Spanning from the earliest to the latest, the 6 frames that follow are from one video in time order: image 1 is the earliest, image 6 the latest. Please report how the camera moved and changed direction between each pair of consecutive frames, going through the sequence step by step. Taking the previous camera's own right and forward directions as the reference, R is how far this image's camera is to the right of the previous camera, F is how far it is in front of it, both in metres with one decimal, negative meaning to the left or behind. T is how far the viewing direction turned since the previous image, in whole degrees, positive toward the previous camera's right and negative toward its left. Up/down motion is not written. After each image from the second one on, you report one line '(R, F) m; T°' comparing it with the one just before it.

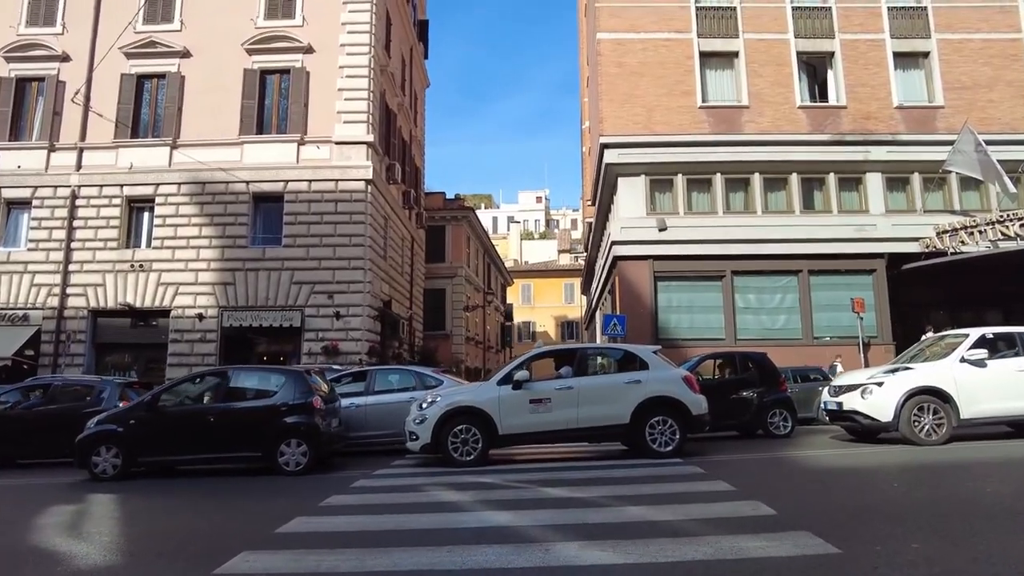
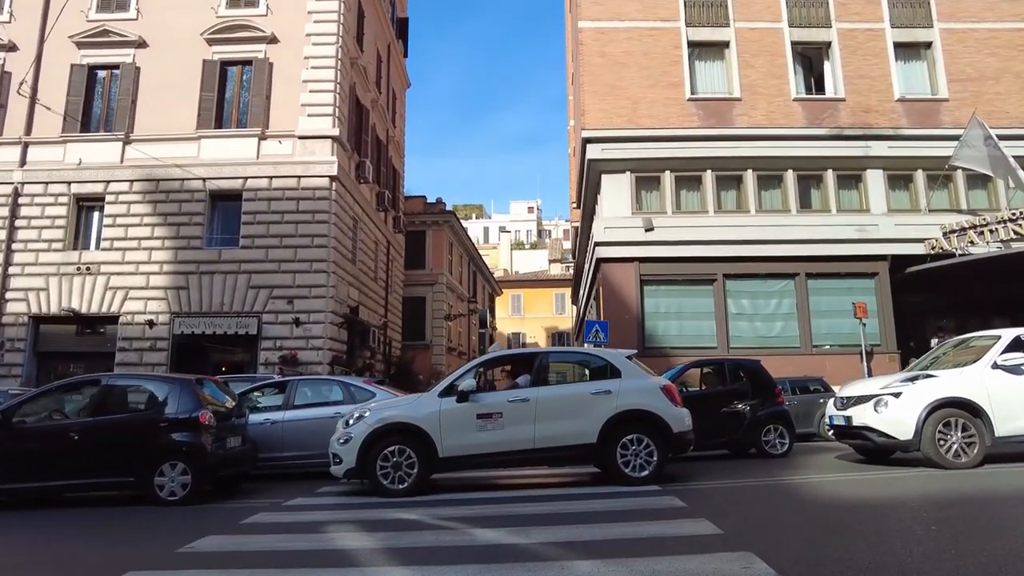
(+0.6, +1.5) m; 0°
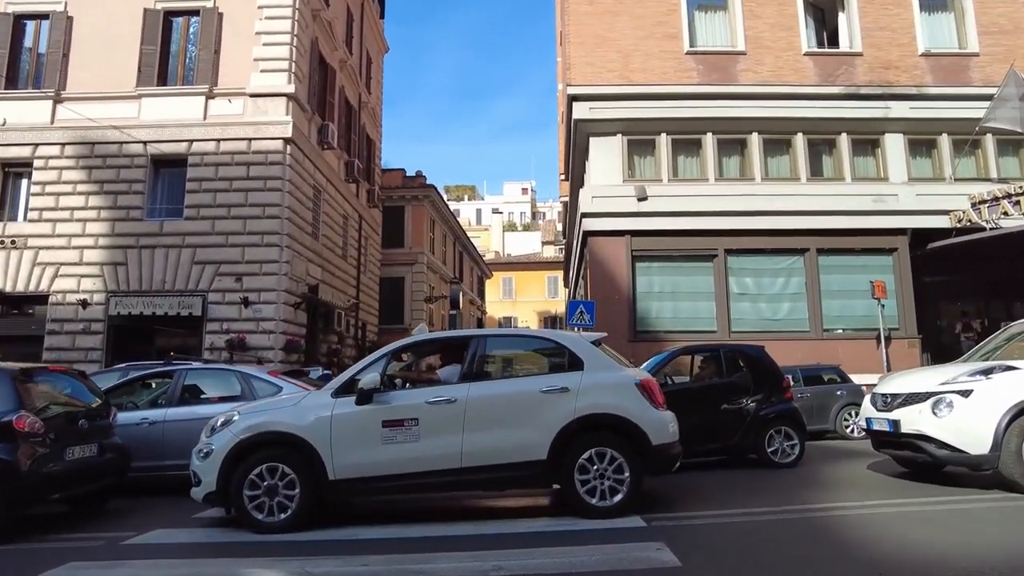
(+0.5, +2.0) m; 0°
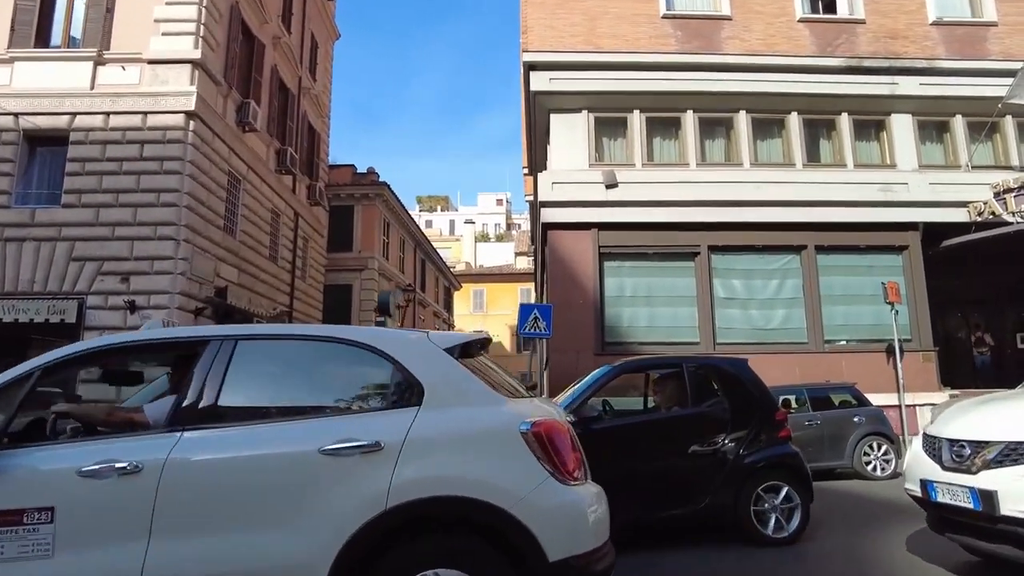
(+0.8, +2.8) m; +2°
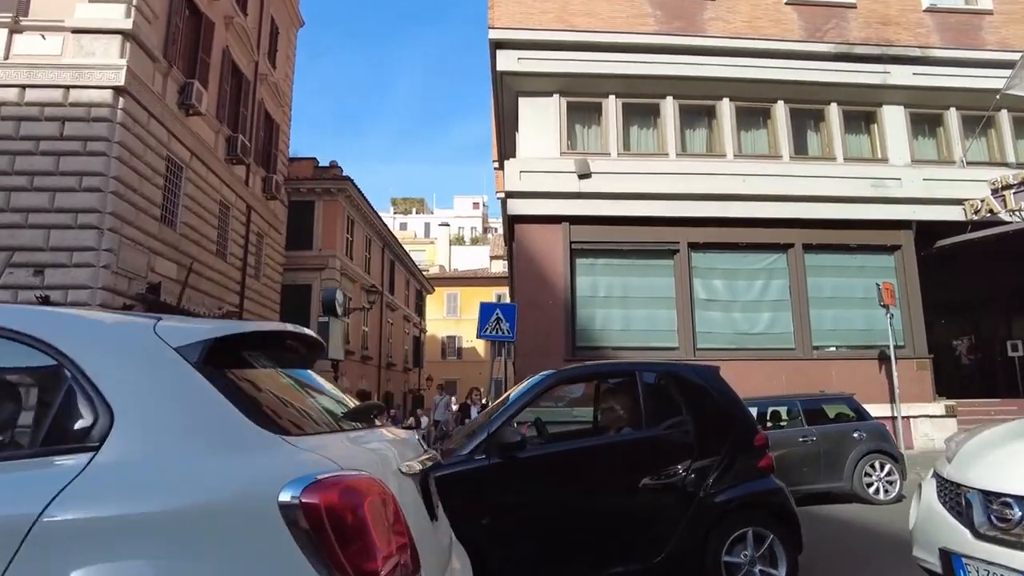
(+0.3, +1.3) m; +2°
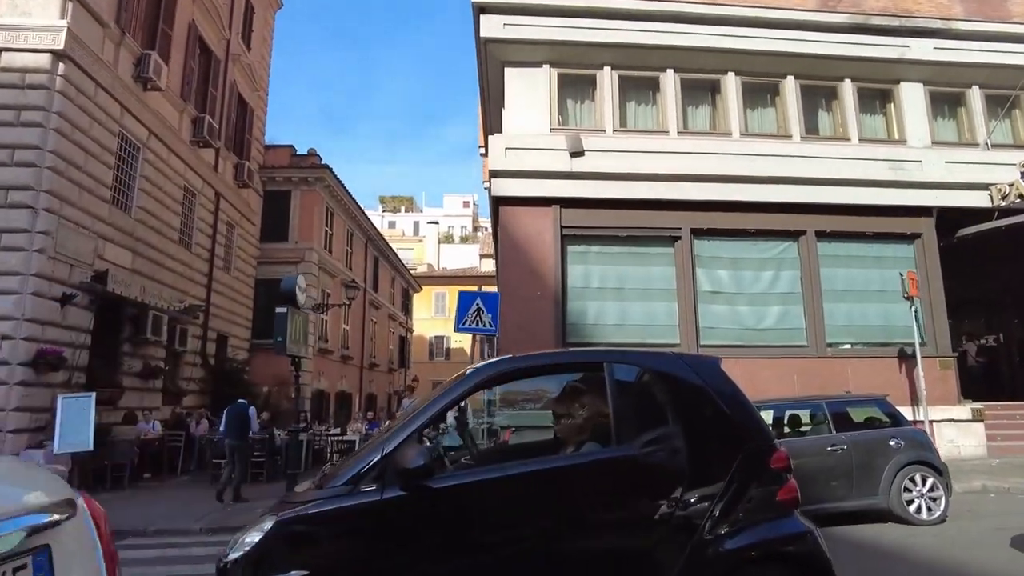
(+0.1, +1.2) m; +1°
